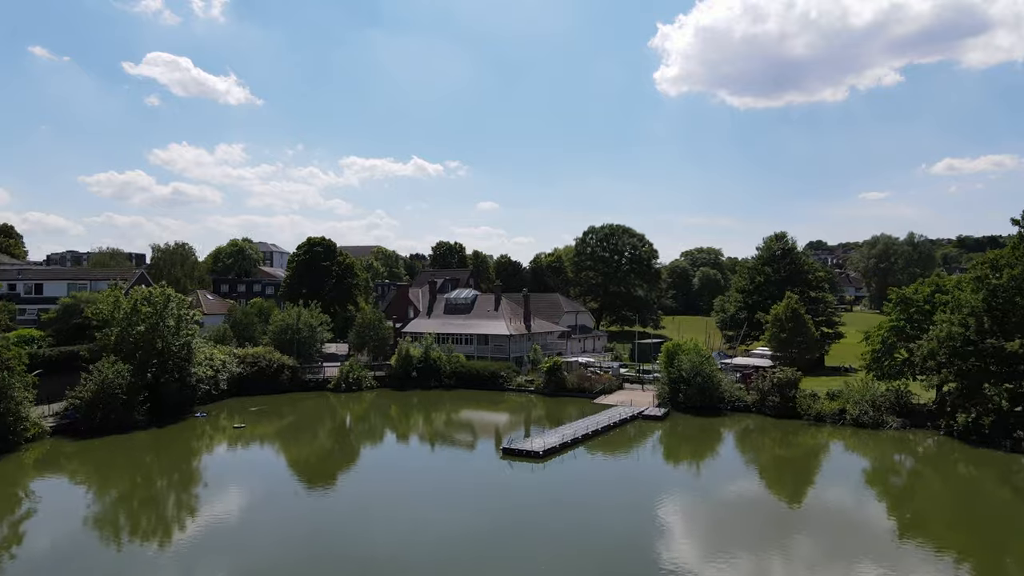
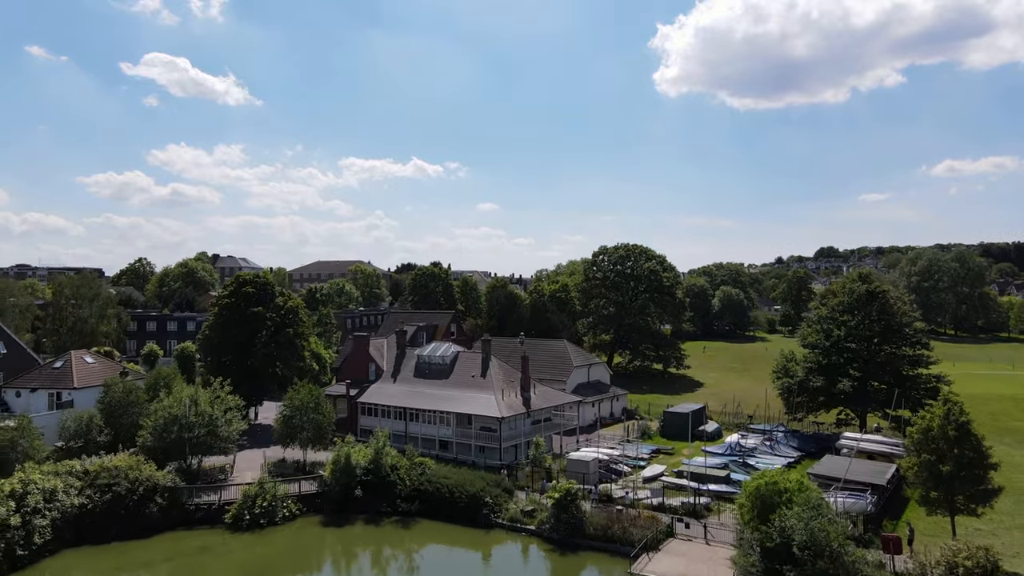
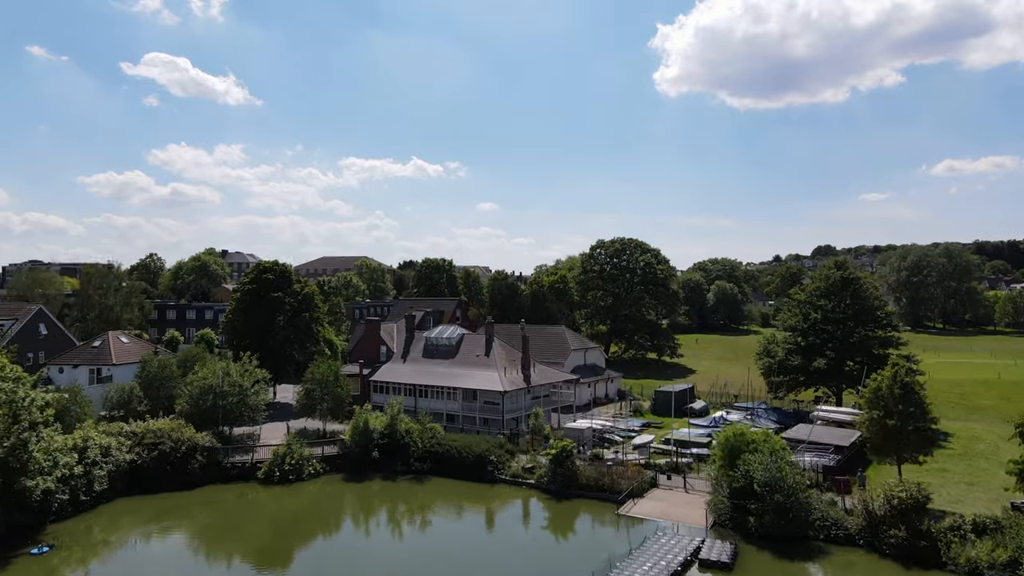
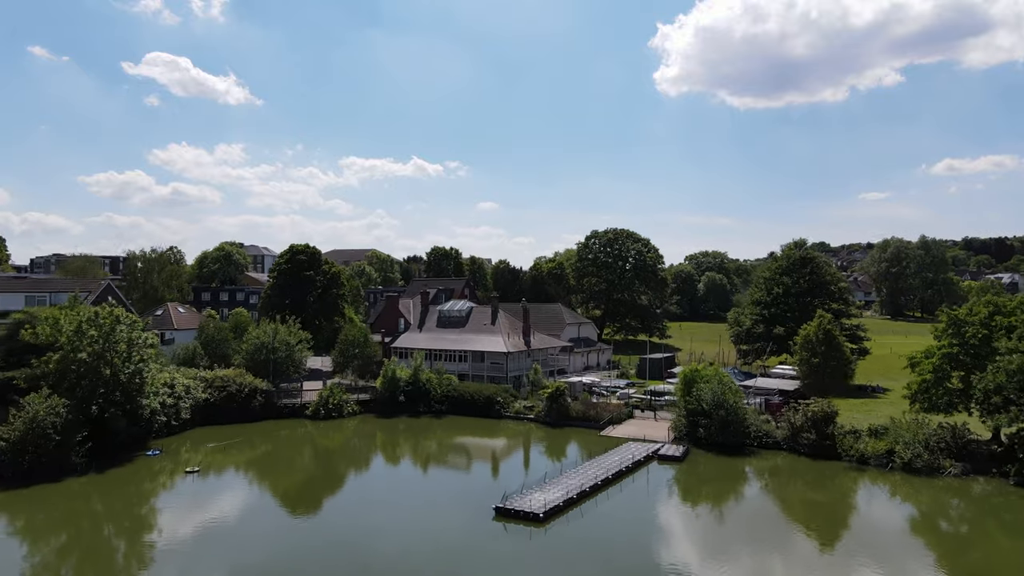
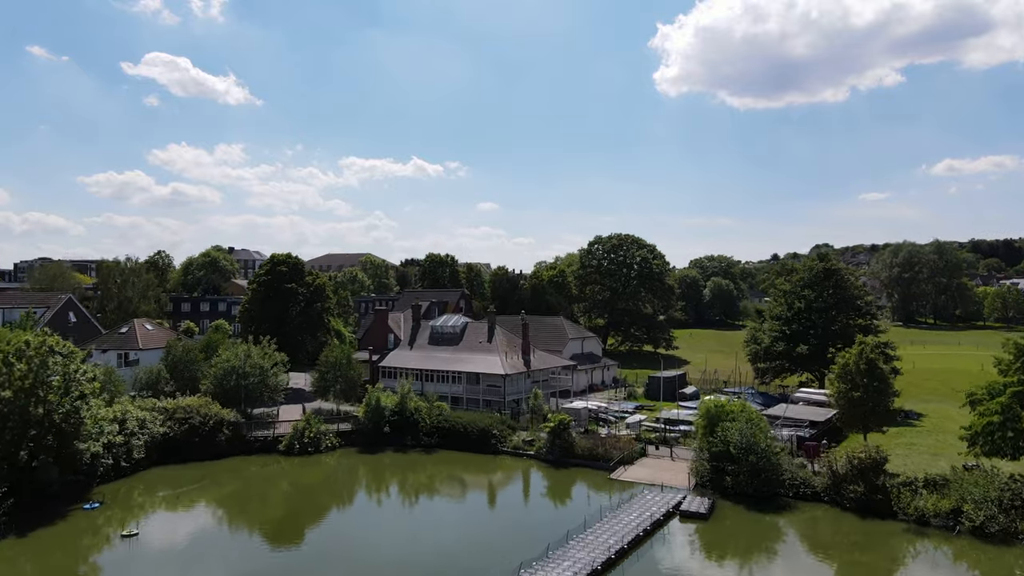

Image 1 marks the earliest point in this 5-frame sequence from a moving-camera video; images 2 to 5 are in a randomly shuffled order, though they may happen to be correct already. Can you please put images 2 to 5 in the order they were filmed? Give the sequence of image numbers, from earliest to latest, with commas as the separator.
4, 5, 3, 2
